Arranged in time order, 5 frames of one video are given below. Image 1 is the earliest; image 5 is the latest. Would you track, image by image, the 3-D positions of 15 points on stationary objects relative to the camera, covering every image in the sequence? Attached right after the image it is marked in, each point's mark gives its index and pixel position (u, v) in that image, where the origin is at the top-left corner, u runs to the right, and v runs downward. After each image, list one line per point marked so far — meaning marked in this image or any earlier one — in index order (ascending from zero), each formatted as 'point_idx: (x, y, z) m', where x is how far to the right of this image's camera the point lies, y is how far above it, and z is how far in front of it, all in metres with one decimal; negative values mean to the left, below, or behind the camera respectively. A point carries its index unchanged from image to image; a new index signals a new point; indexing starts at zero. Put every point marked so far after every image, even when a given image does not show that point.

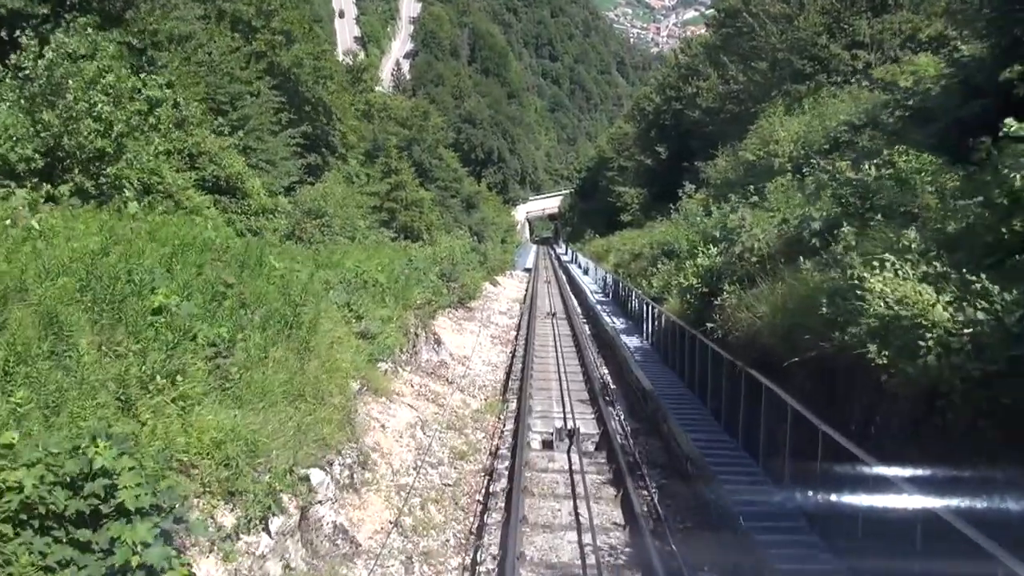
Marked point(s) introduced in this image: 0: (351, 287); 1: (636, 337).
0: (-2.2, 0.0, +13.5) m
1: (+2.4, -0.9, +19.0) m
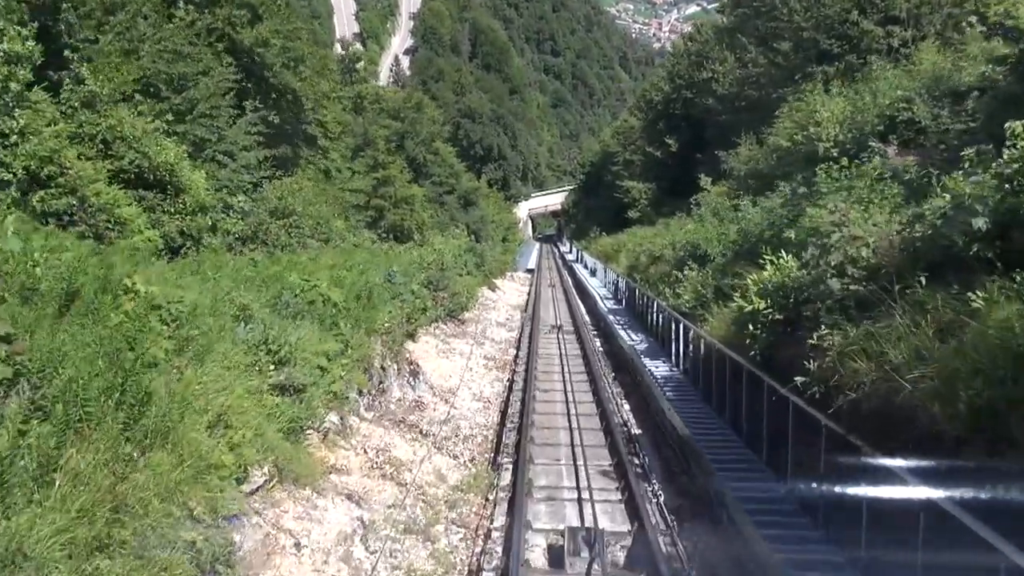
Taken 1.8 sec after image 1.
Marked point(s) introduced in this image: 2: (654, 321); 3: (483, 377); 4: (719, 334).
0: (-2.2, -0.2, +10.0) m
1: (+2.3, -1.1, +15.5) m
2: (+2.6, -0.6, +17.9) m
3: (-0.4, -1.4, +15.5) m
4: (+2.4, -0.5, +11.5) m
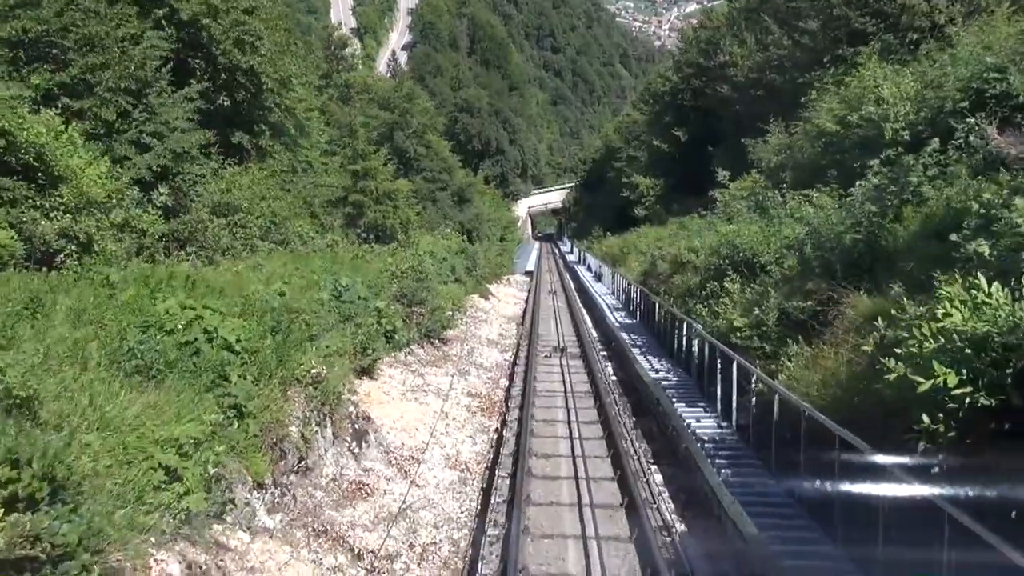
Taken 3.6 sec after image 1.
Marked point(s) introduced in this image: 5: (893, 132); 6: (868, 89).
0: (-2.4, -0.5, +6.2) m
1: (+2.2, -1.4, +11.6) m
2: (+2.4, -0.8, +14.0) m
3: (-0.6, -1.6, +11.6) m
4: (+2.3, -0.8, +7.6) m
5: (+6.2, +2.5, +16.3) m
6: (+6.7, +3.8, +19.1) m
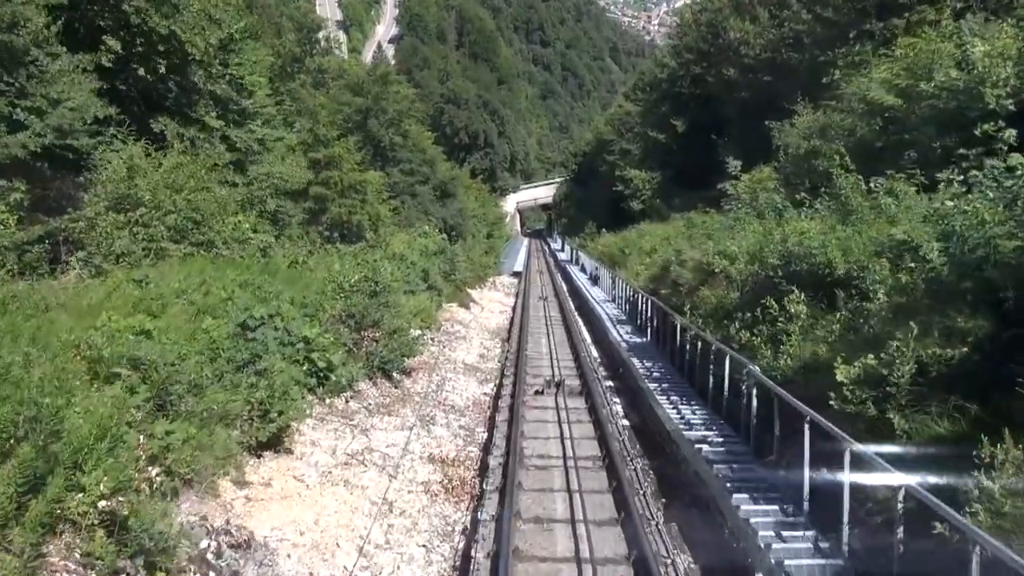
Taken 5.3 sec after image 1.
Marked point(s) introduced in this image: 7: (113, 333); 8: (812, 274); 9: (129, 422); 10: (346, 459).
0: (-2.5, -0.8, +2.3) m
1: (+2.0, -1.6, +7.8) m
2: (+2.2, -1.0, +10.1) m
3: (-0.8, -1.9, +7.8) m
4: (+2.1, -1.1, +3.8) m
5: (+5.9, +2.3, +12.5) m
6: (+6.4, +3.6, +15.2) m
7: (-2.7, -0.3, +7.1) m
8: (+3.0, +0.1, +10.3) m
9: (-2.1, -0.8, +5.7) m
10: (-1.5, -1.5, +8.9) m
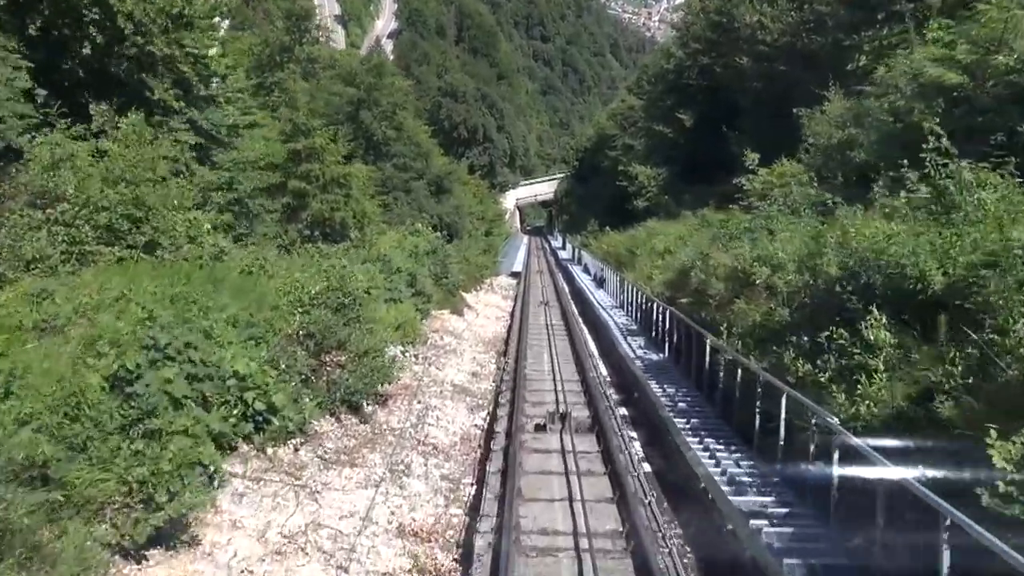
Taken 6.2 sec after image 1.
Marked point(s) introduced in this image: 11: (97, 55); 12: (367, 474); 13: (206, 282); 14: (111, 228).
0: (-2.5, -0.9, -0.1) m
1: (+2.0, -1.8, +5.4) m
2: (+2.2, -1.2, +7.8) m
3: (-0.8, -2.0, +5.4) m
4: (+2.1, -1.2, +1.4) m
5: (+5.9, +2.2, +10.1) m
6: (+6.4, +3.4, +12.9) m
7: (-2.8, -0.5, +4.8) m
8: (+2.9, 0.0, +7.9) m
9: (-2.1, -0.9, +3.3) m
10: (-1.5, -1.6, +6.6) m
11: (-6.5, +3.7, +15.8) m
12: (-1.2, -1.6, +8.9) m
13: (-3.4, +0.1, +10.9) m
14: (-4.9, +0.8, +12.3) m
